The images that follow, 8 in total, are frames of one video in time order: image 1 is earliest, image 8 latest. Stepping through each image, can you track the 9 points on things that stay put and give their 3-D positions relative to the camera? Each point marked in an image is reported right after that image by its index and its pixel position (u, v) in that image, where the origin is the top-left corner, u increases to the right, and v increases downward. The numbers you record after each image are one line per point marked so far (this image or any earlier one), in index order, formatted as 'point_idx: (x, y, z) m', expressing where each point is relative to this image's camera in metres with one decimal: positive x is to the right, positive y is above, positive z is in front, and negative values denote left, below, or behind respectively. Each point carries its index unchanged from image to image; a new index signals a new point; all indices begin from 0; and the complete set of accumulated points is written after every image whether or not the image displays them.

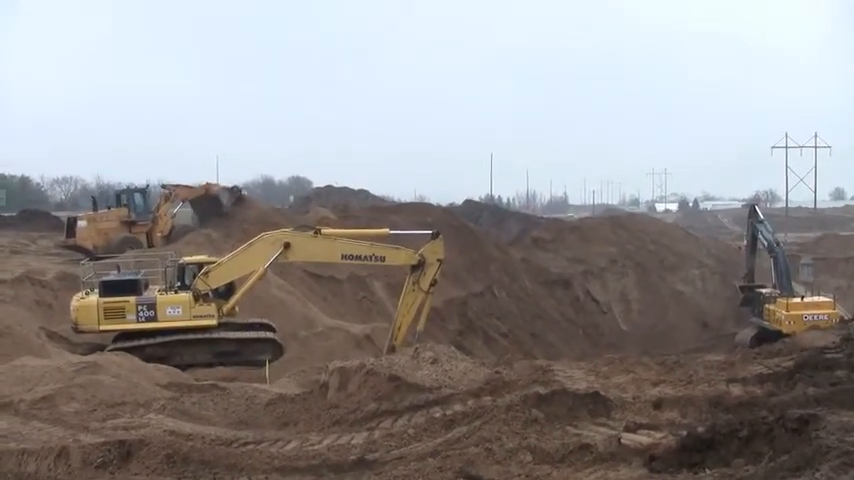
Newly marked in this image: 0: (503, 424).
0: (+1.0, -2.7, +11.2) m
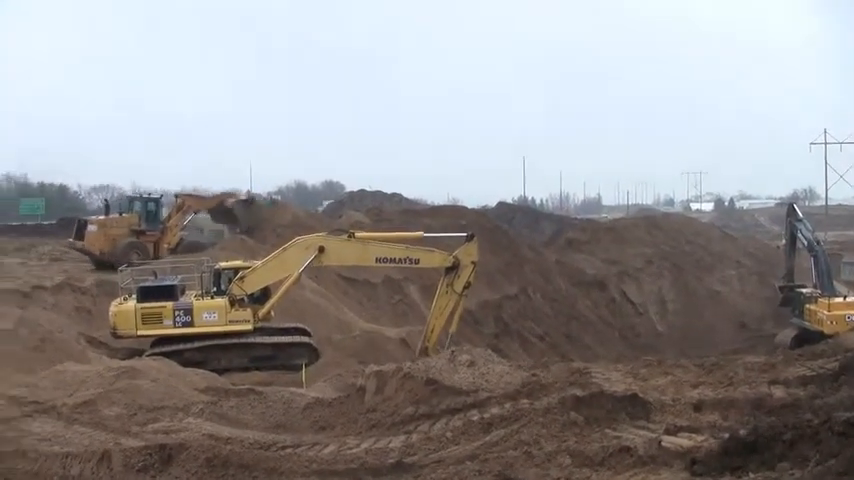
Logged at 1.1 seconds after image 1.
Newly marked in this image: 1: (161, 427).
0: (+1.6, -2.7, +11.1) m
1: (-3.8, -2.6, +10.9) m
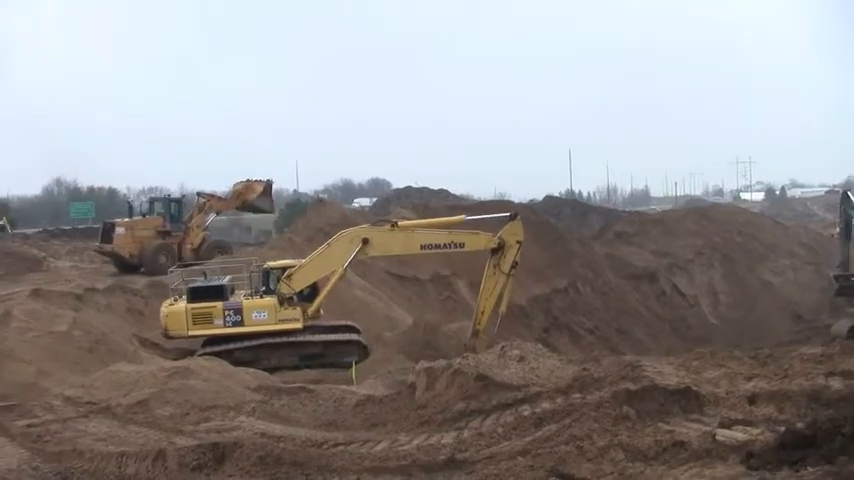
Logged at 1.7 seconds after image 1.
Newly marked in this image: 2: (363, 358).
0: (+2.3, -2.6, +11.0) m
1: (-3.0, -2.6, +11.0) m
2: (-1.1, -2.0, +13.1) m
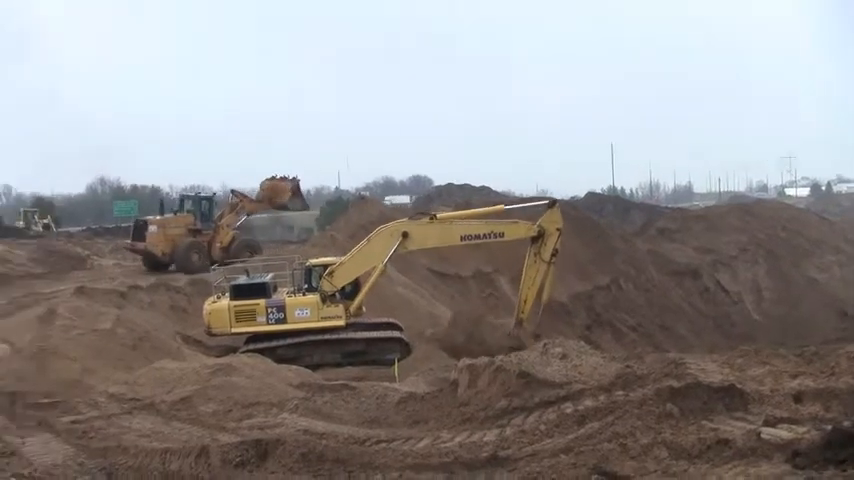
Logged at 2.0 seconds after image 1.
0: (+2.9, -2.5, +10.9) m
1: (-2.4, -2.6, +11.0) m
2: (-0.4, -2.0, +13.1) m
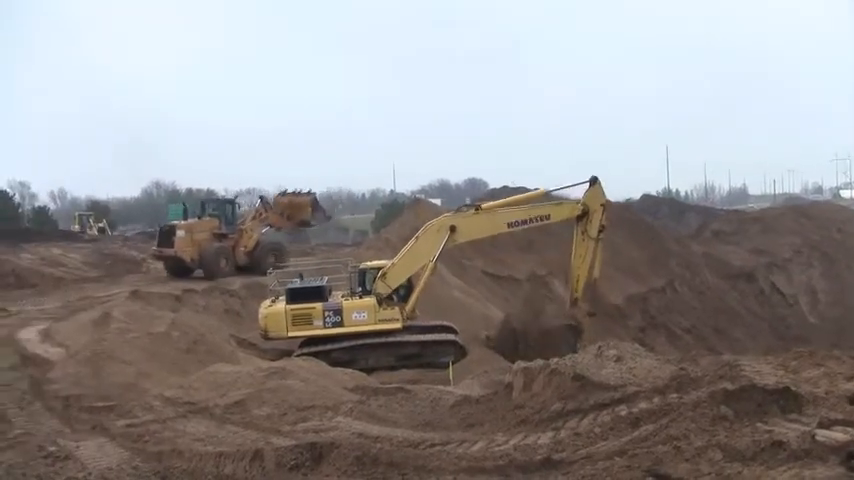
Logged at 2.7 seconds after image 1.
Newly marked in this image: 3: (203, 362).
0: (+3.8, -2.6, +10.9) m
1: (-1.6, -2.6, +11.0) m
2: (+0.4, -2.0, +13.1) m
3: (-3.9, -2.1, +13.1) m
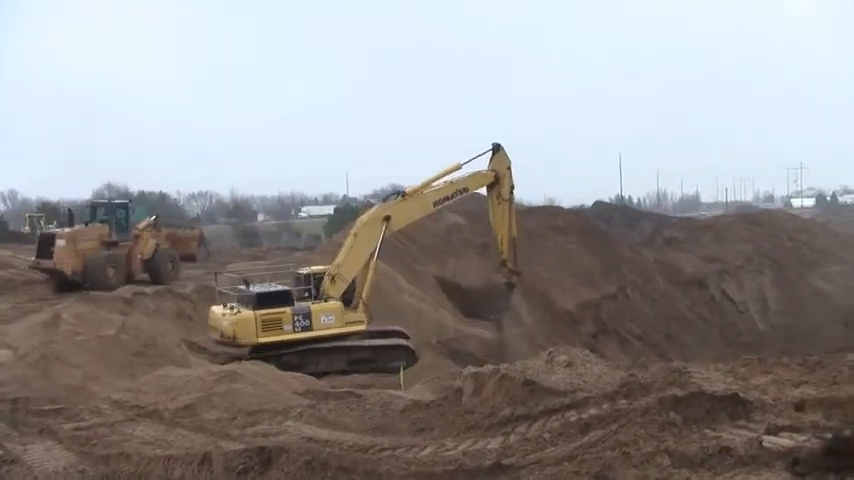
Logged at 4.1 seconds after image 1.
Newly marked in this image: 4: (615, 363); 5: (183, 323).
0: (+3.0, -2.7, +11.0) m
1: (-2.3, -2.7, +11.0) m
2: (-0.4, -2.1, +13.1) m
3: (-4.6, -2.1, +13.0) m
4: (+3.1, -2.0, +13.0) m
5: (-5.0, -1.6, +15.3) m
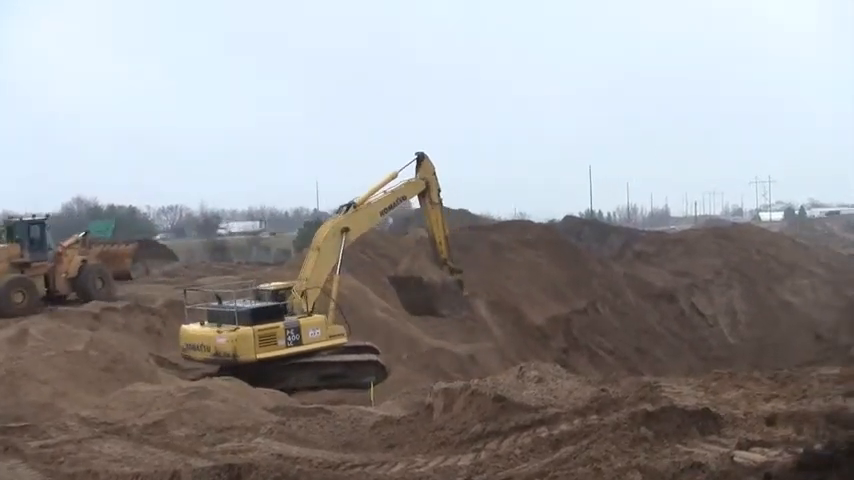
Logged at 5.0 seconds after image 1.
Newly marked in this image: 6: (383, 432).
0: (+2.6, -2.9, +10.9) m
1: (-2.8, -2.9, +10.9) m
2: (-0.8, -2.3, +13.0) m
3: (-5.1, -2.3, +12.9) m
4: (+2.7, -2.3, +13.0) m
5: (-5.5, -1.9, +15.2) m
6: (-0.7, -2.9, +11.6) m
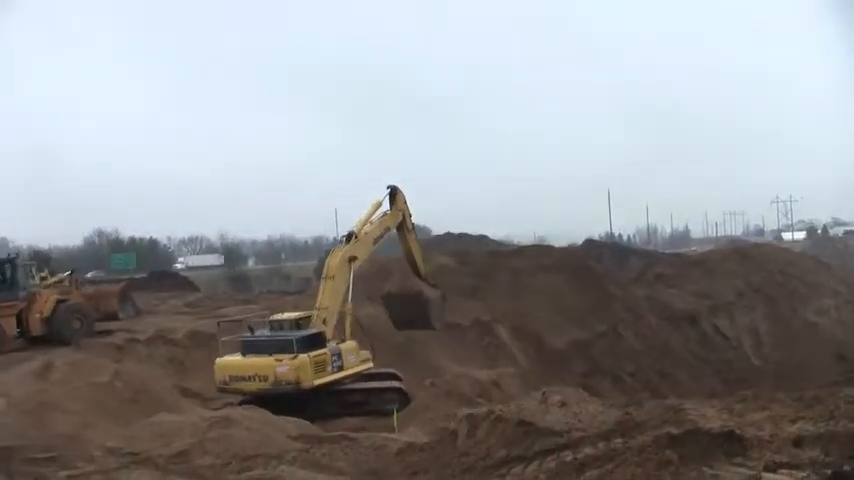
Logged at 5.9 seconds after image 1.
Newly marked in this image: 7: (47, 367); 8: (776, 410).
0: (+2.9, -3.2, +10.9) m
1: (-2.4, -3.3, +10.9) m
2: (-0.4, -2.7, +13.0) m
3: (-4.7, -2.8, +13.0) m
4: (+3.1, -2.7, +13.0) m
5: (-5.1, -2.4, +15.3) m
6: (-0.3, -3.3, +11.6) m
7: (-6.9, -2.3, +14.2) m
8: (+5.6, -2.7, +12.5) m
